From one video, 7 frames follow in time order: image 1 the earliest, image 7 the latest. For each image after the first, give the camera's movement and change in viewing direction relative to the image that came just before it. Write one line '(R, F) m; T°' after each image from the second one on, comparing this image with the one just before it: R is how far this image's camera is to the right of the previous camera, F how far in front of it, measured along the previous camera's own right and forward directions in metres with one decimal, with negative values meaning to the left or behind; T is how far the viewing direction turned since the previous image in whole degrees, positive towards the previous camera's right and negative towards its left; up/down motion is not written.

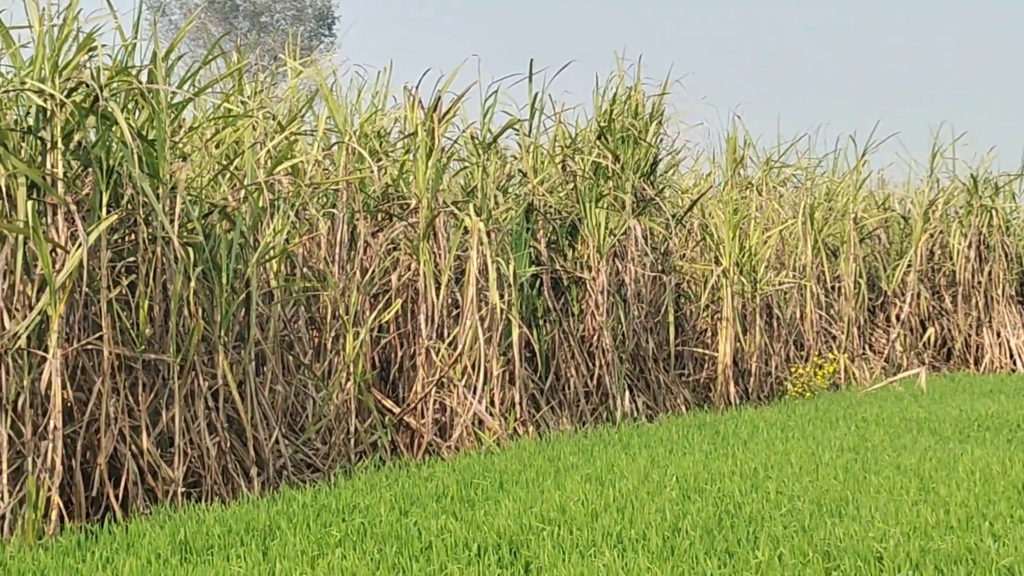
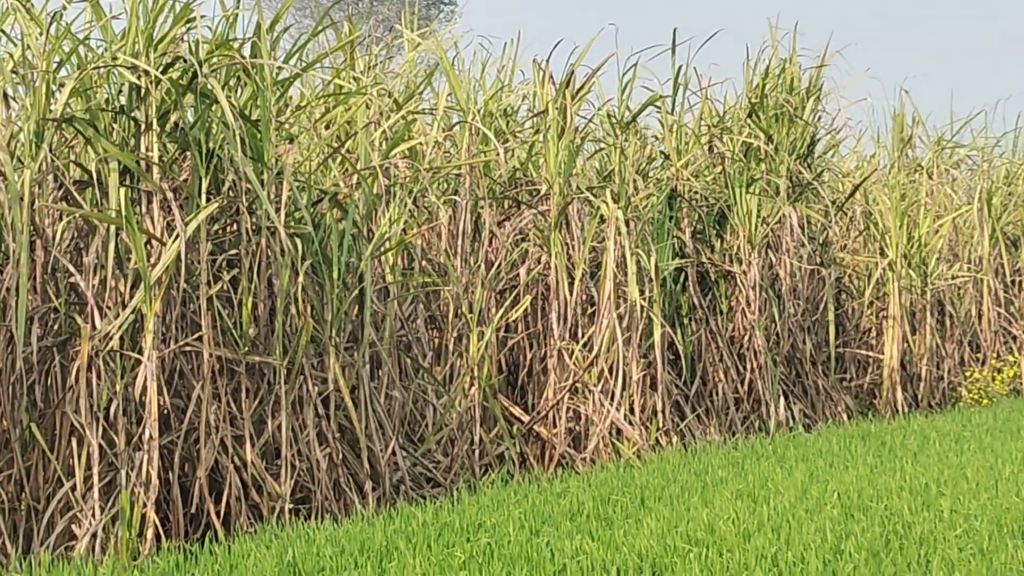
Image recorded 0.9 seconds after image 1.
(-0.2, +0.1) m; -1°
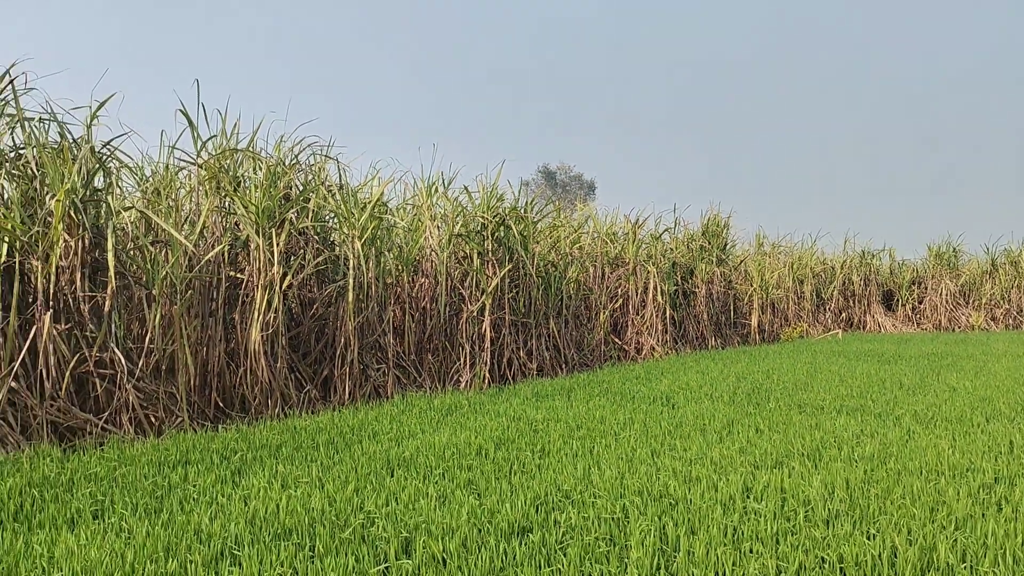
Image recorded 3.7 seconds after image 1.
(0.0, -2.2) m; -6°
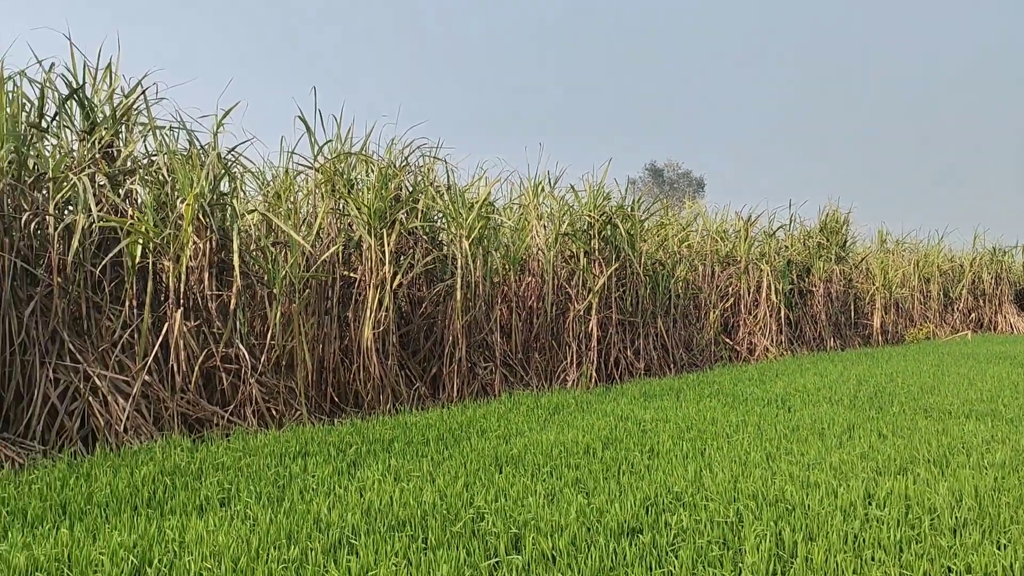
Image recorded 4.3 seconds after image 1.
(0.0, 0.0) m; -7°
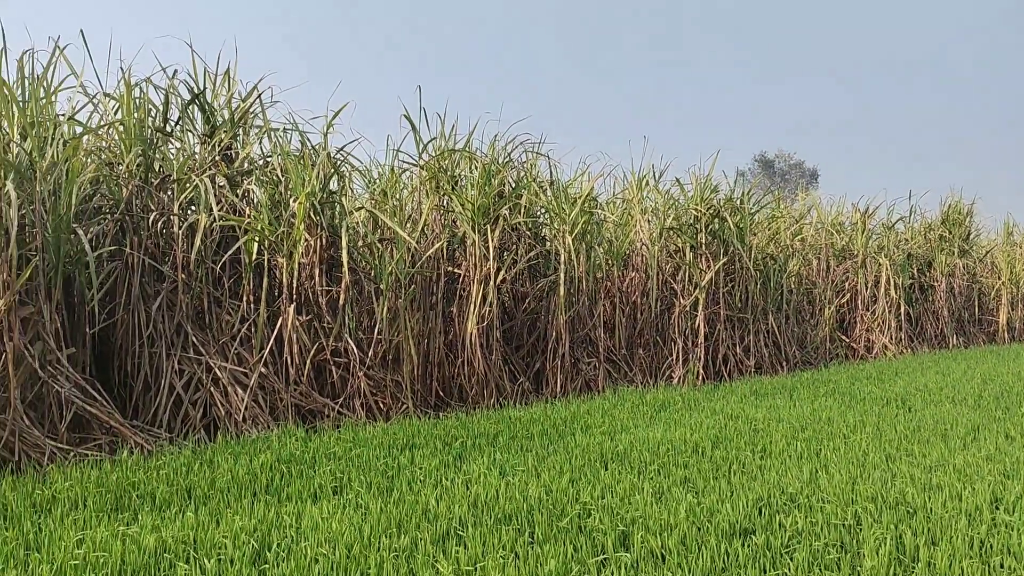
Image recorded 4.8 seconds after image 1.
(0.0, 0.0) m; -7°
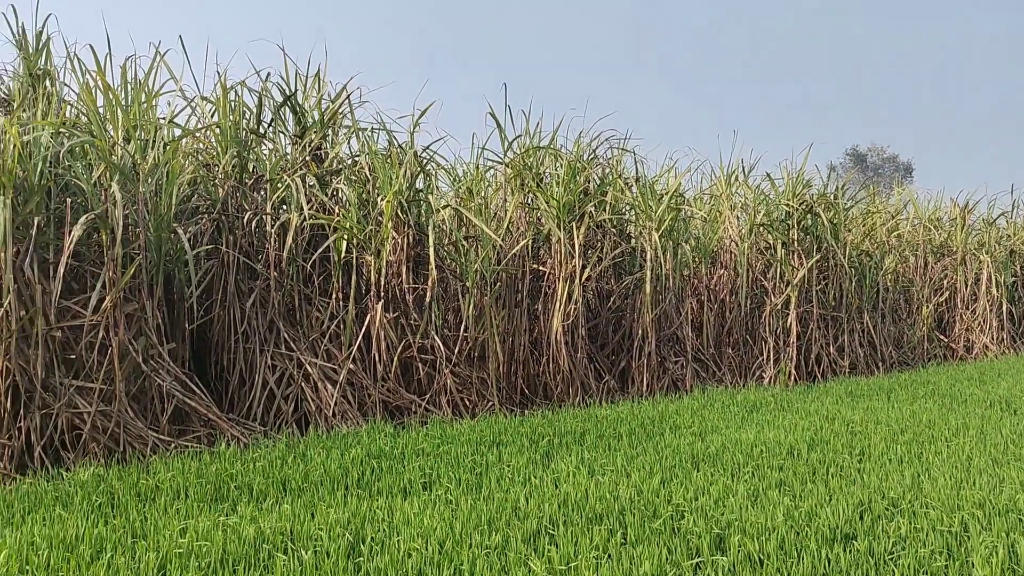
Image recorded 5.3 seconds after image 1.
(-0.1, 0.0) m; -5°
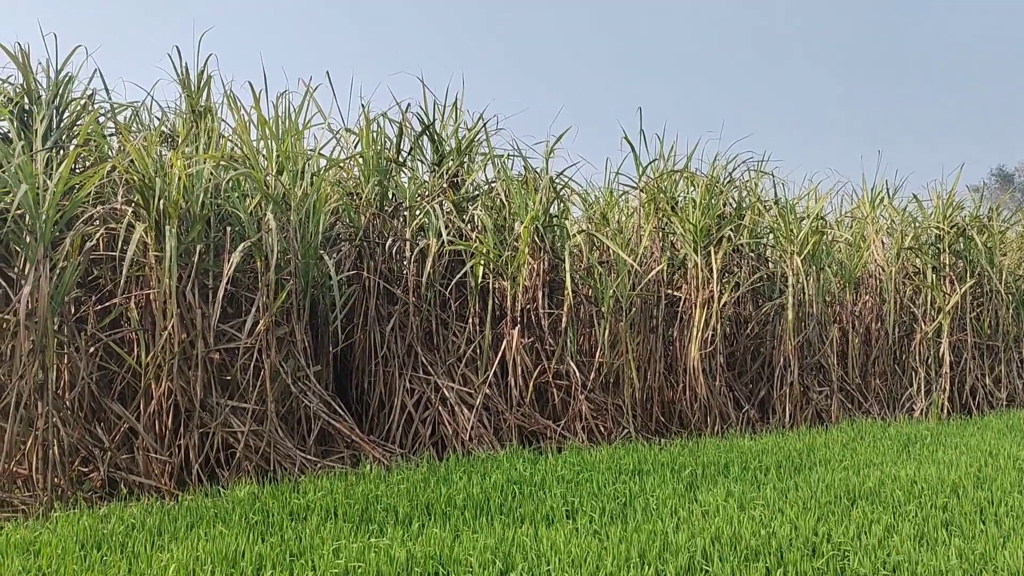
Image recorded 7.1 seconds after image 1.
(-0.2, 0.0) m; -6°
